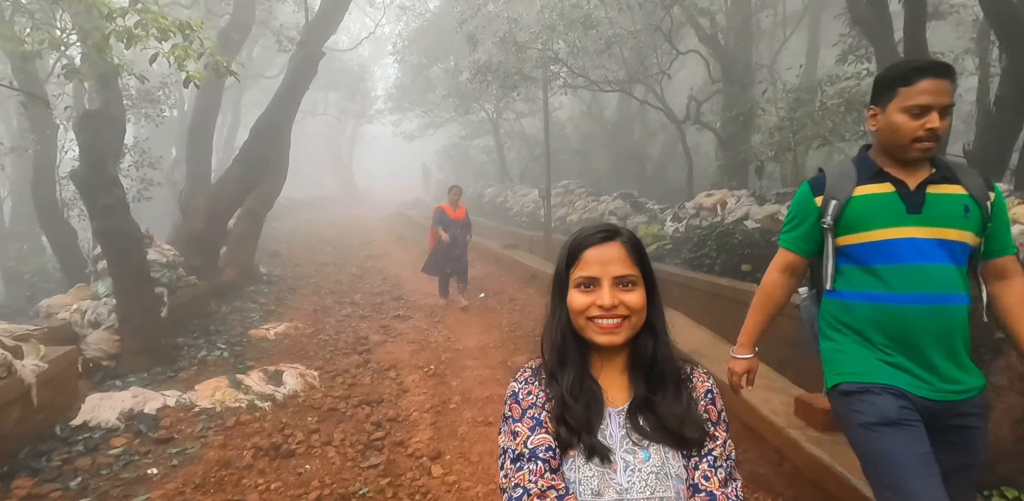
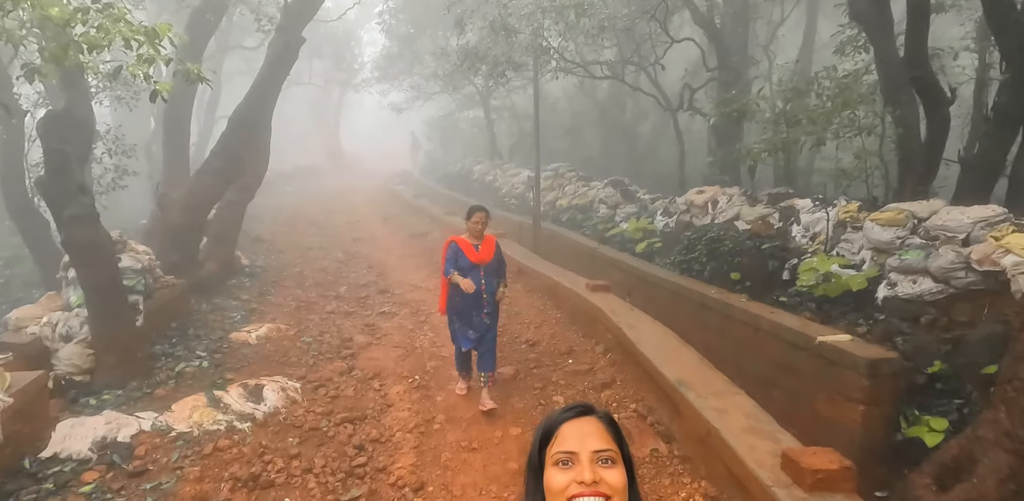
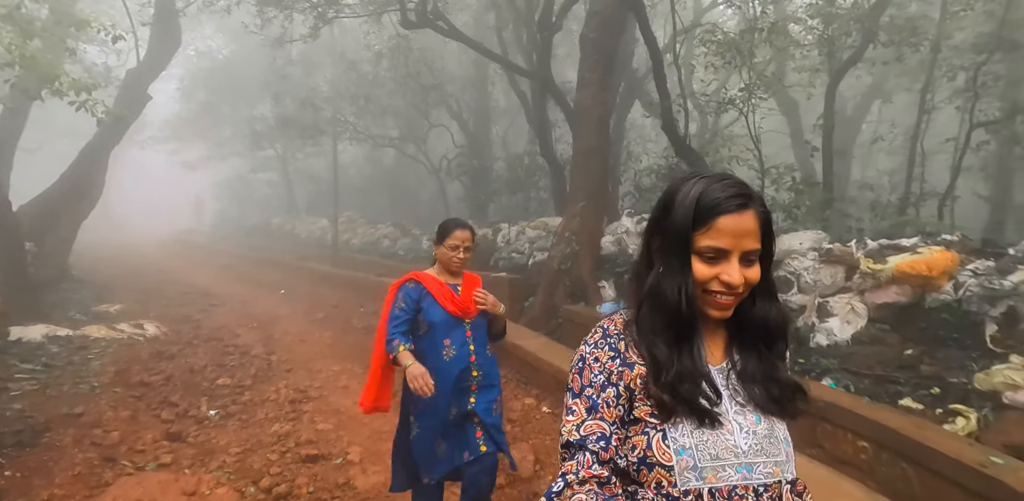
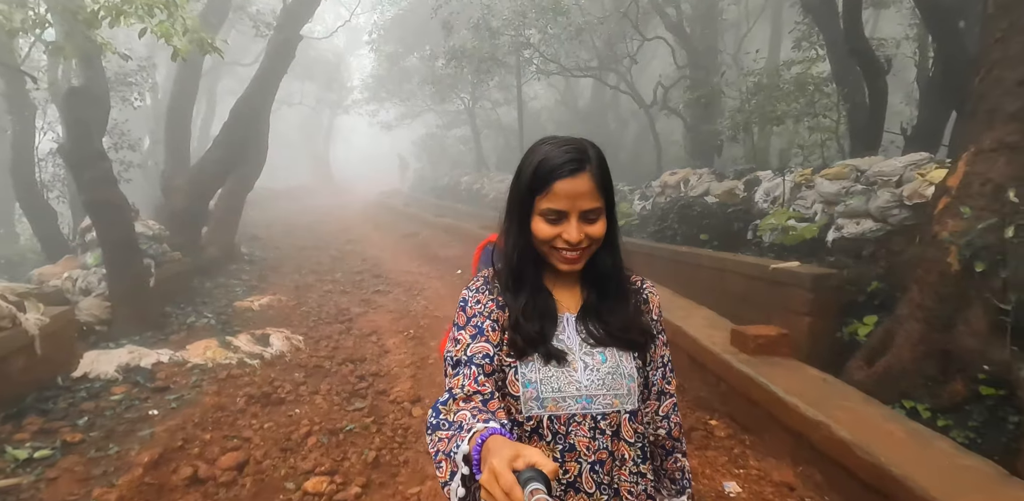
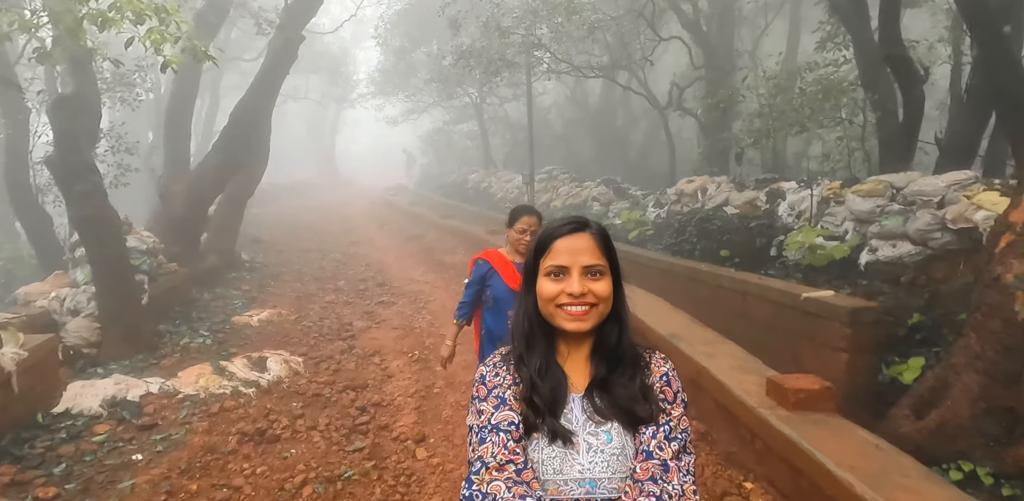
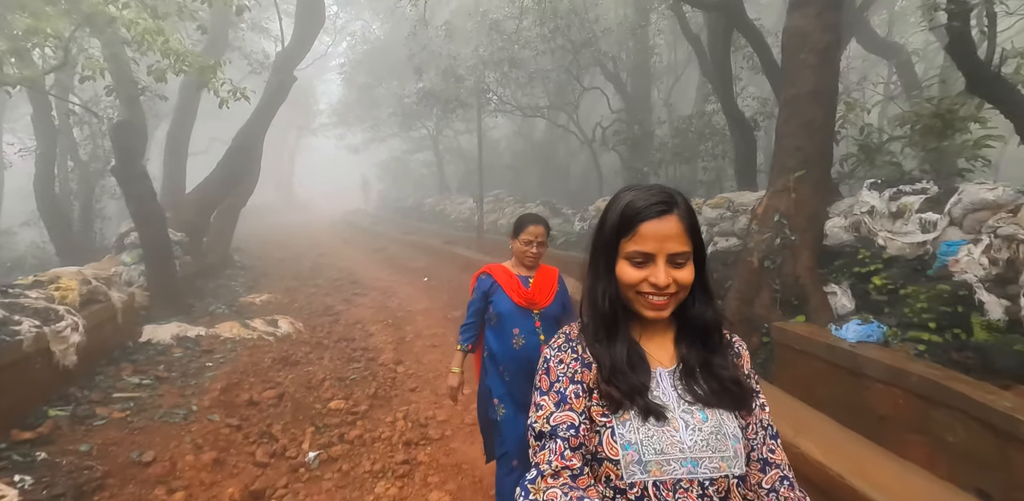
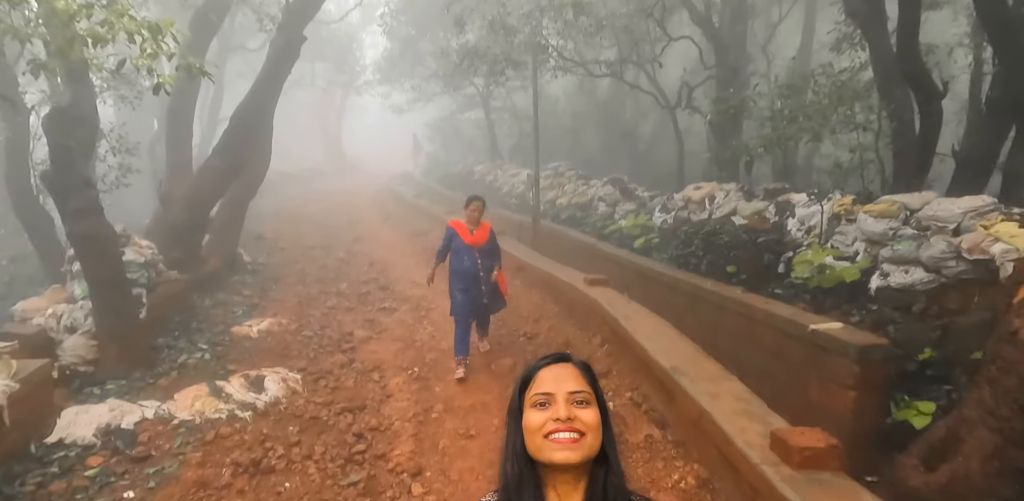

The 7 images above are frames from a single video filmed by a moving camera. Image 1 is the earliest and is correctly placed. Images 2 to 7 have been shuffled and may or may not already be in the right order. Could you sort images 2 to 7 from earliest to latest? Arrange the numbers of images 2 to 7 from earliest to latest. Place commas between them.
7, 2, 5, 4, 6, 3
